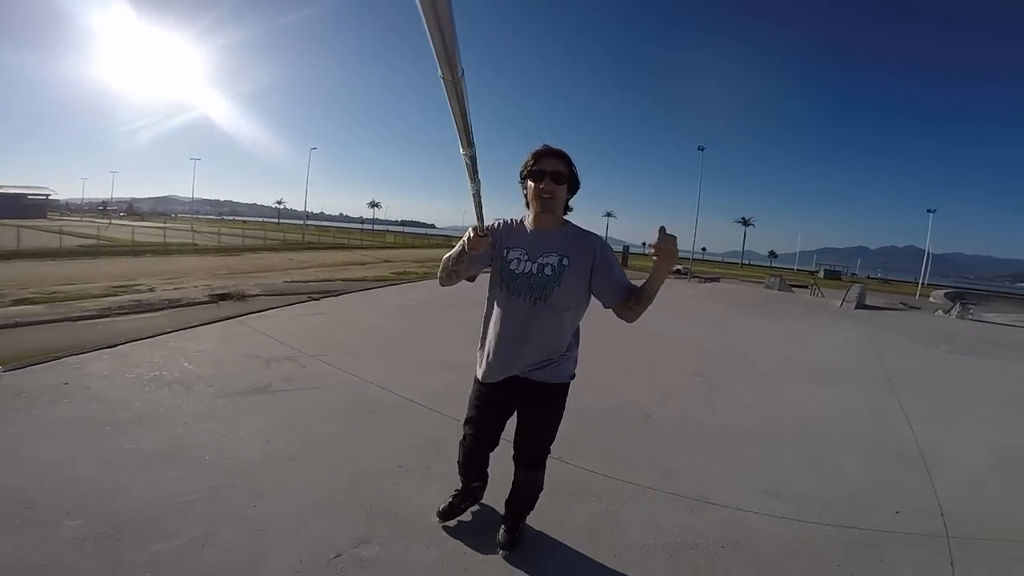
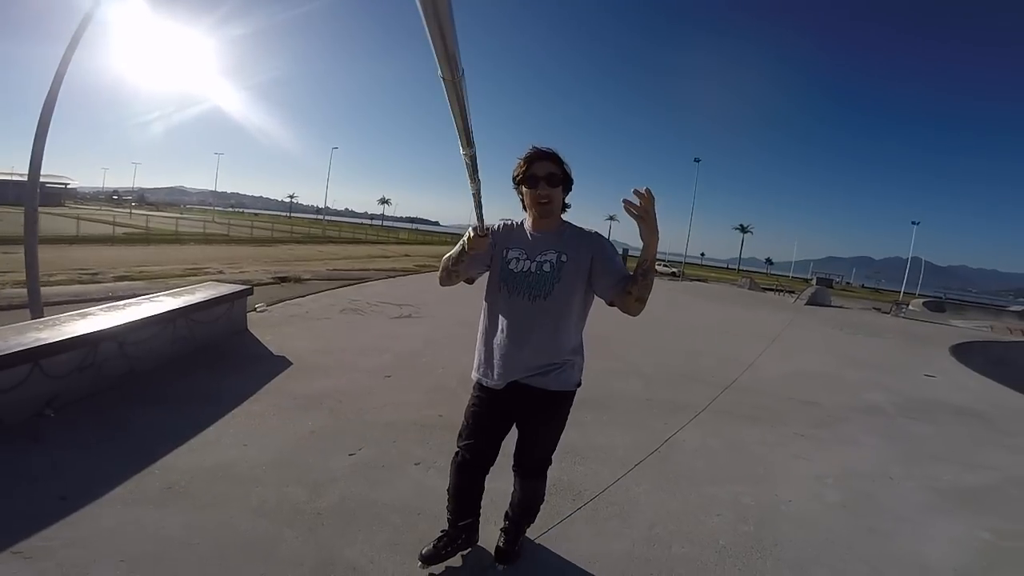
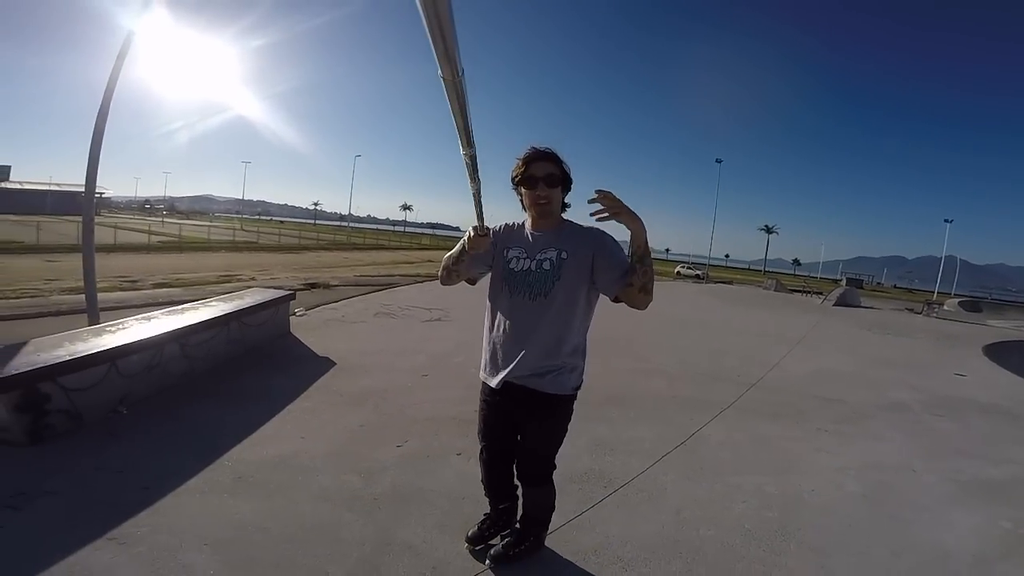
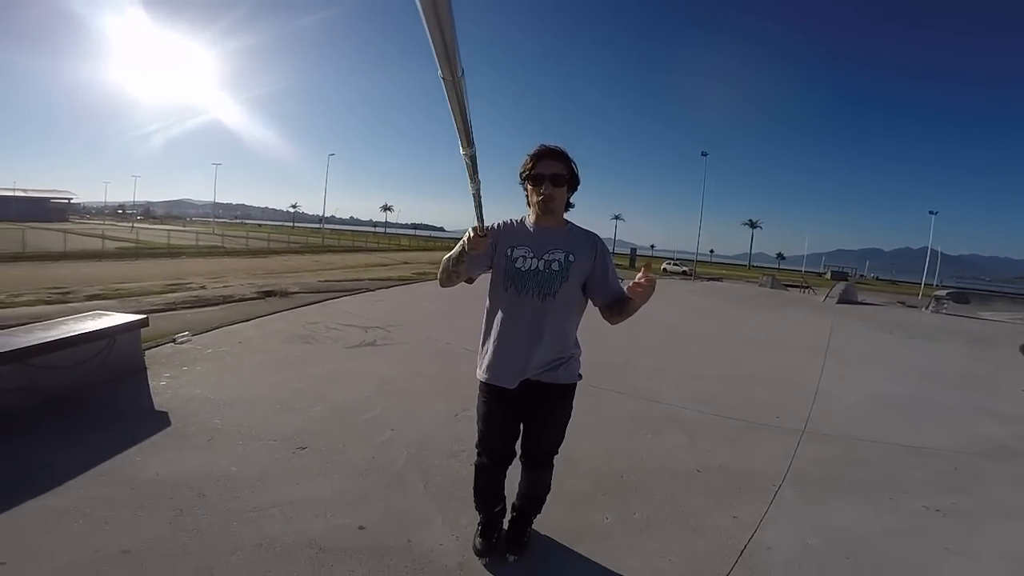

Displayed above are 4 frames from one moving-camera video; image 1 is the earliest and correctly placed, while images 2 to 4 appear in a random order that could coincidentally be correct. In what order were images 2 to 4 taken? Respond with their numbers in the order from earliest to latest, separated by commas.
4, 2, 3
